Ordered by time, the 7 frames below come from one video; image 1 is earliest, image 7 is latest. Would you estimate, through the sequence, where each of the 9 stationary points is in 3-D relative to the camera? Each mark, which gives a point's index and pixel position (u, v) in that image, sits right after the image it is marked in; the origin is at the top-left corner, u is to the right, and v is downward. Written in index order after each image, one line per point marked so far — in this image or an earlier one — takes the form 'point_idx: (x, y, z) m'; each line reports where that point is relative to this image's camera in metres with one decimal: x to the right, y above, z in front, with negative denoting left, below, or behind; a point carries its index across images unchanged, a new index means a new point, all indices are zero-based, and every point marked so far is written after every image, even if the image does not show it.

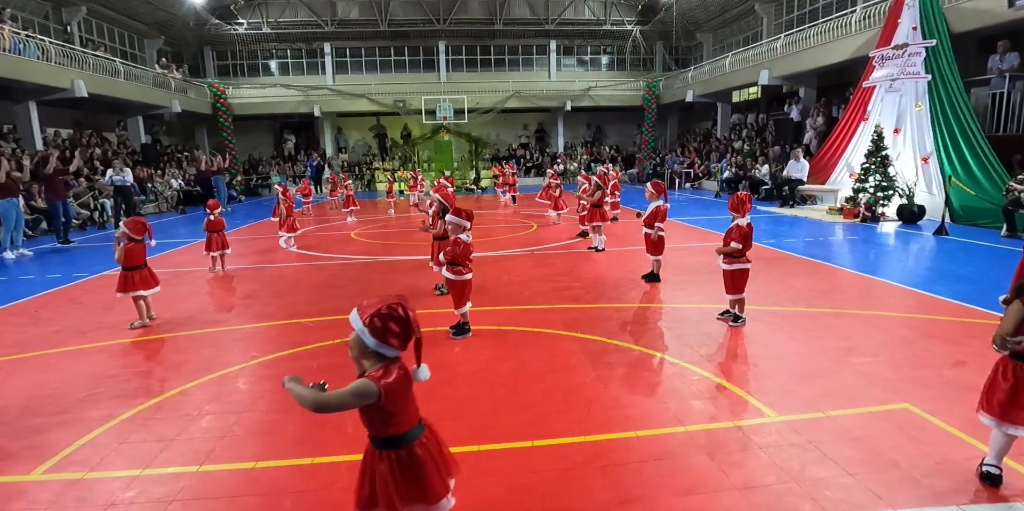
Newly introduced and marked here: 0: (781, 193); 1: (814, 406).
0: (+9.4, +2.2, +17.3) m
1: (+2.2, -1.1, +3.5) m
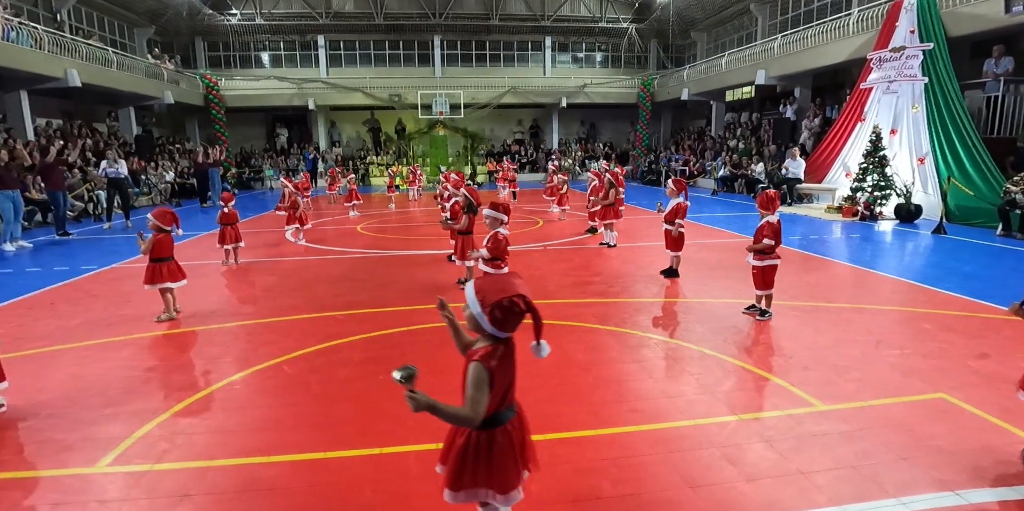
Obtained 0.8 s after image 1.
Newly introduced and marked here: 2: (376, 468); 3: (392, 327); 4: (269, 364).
0: (+9.5, +2.3, +17.5) m
1: (+2.5, -1.0, +3.6) m
2: (-0.7, -1.2, +2.8) m
3: (-1.3, -0.7, +5.1) m
4: (-2.1, -0.9, +4.2) m
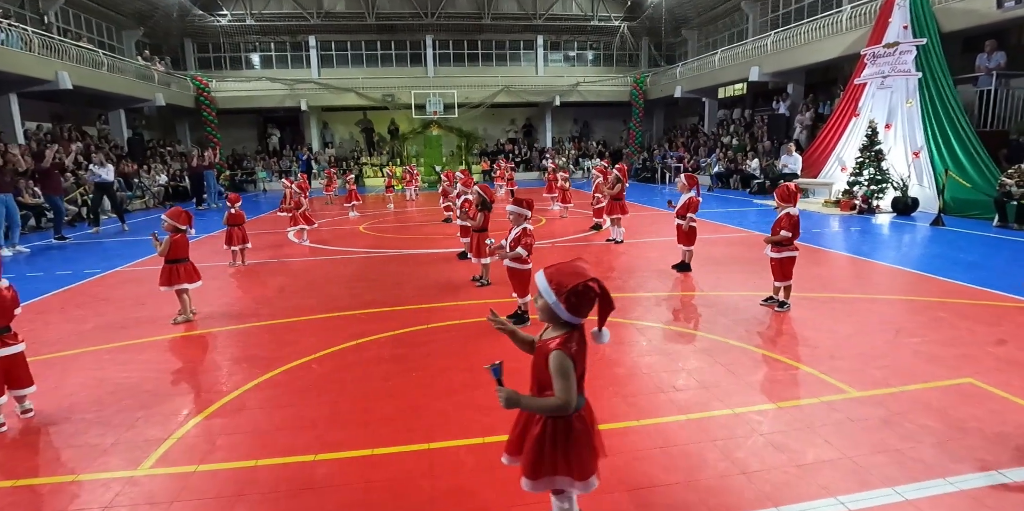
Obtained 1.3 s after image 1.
0: (+9.5, +2.5, +17.7) m
1: (+2.8, -1.0, +3.7) m
2: (-0.5, -1.2, +2.8) m
3: (-1.0, -0.7, +5.1) m
4: (-1.9, -0.9, +4.2) m
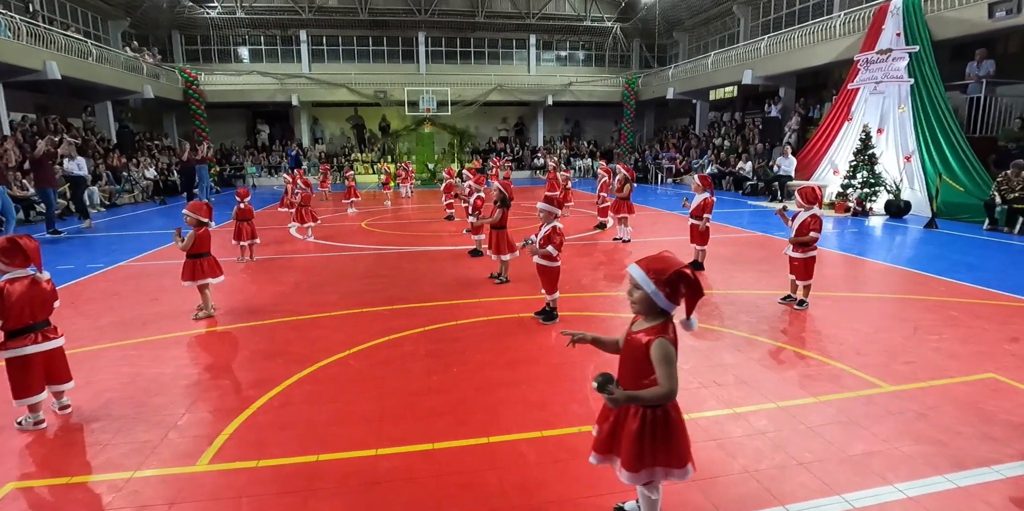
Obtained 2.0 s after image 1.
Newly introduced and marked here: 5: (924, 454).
0: (+9.4, +2.4, +18.0) m
1: (+3.1, -1.0, +3.8) m
2: (-0.1, -1.1, +2.8) m
3: (-0.7, -0.7, +5.1) m
4: (-1.5, -0.9, +4.2) m
5: (+2.4, -1.1, +2.8) m
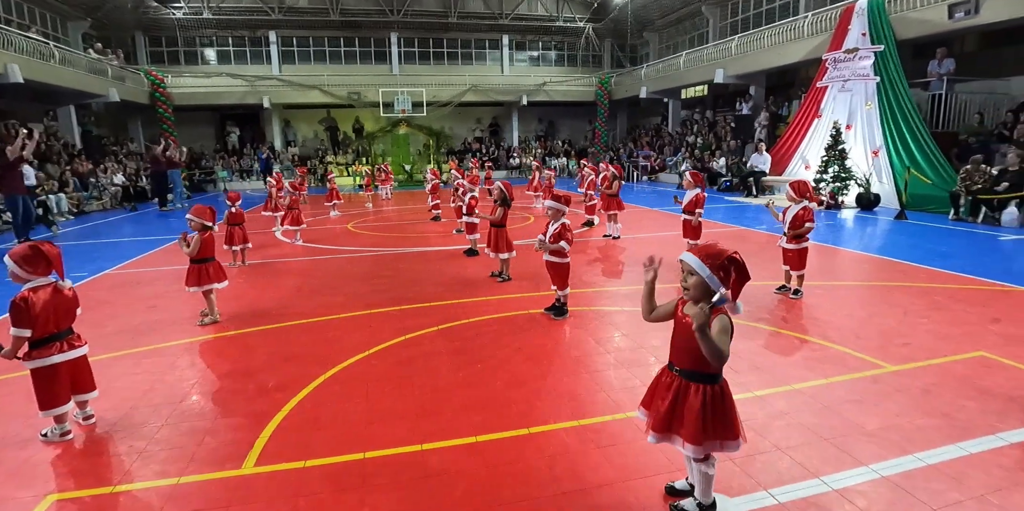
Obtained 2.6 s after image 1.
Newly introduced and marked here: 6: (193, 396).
0: (+8.8, +2.7, +18.6) m
1: (+3.3, -0.8, +4.1) m
2: (+0.1, -1.1, +2.9) m
3: (-0.6, -0.7, +5.2) m
4: (-1.4, -0.9, +4.2) m
5: (+2.6, -1.1, +3.0) m
6: (-2.5, -1.1, +3.8) m
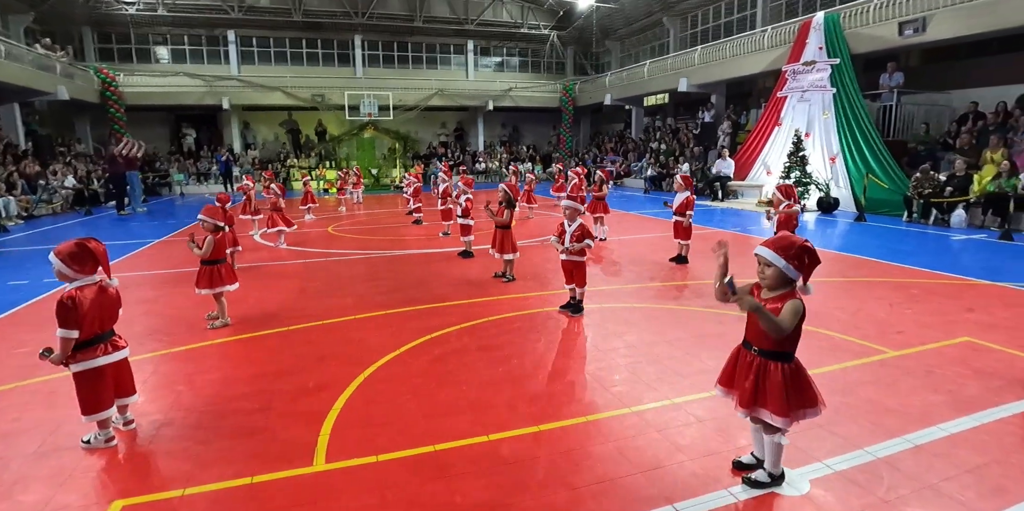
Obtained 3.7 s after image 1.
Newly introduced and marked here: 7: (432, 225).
0: (+7.8, +2.6, +19.4) m
1: (+3.6, -0.8, +4.4) m
2: (+0.5, -1.1, +3.0) m
3: (-0.4, -0.7, +5.3) m
4: (-1.1, -0.9, +4.2) m
5: (+3.0, -1.0, +3.4) m
6: (-2.2, -1.1, +3.7) m
7: (-2.3, +0.9, +14.3) m
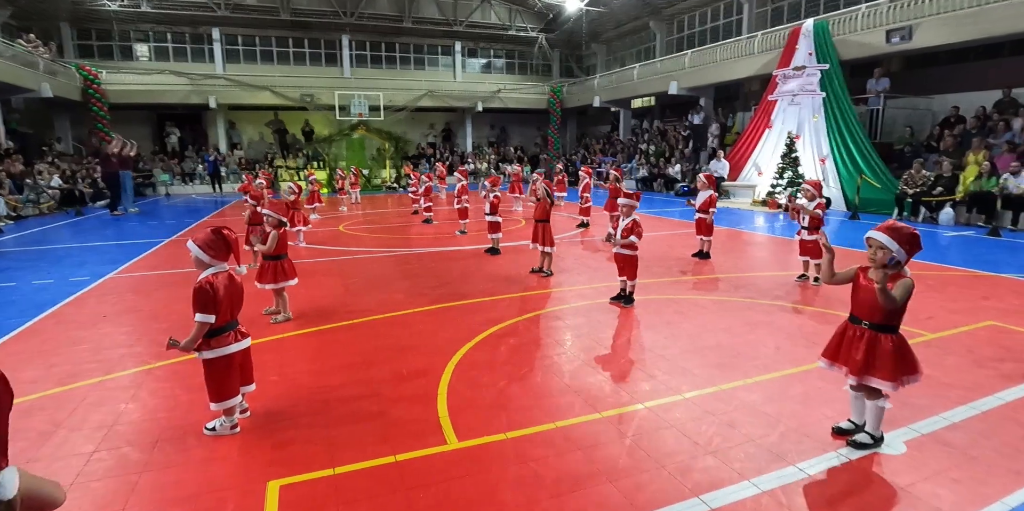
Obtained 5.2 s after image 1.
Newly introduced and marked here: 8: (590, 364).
0: (+7.8, +2.7, +19.9) m
1: (+4.2, -0.7, +4.8) m
2: (+1.2, -1.0, +3.3) m
3: (+0.2, -0.6, +5.5) m
4: (-0.4, -0.8, +4.4) m
5: (+3.7, -0.9, +3.8) m
6: (-1.5, -1.0, +3.9) m
7: (-2.1, +0.9, +14.5) m
8: (+0.6, -0.9, +4.1) m
